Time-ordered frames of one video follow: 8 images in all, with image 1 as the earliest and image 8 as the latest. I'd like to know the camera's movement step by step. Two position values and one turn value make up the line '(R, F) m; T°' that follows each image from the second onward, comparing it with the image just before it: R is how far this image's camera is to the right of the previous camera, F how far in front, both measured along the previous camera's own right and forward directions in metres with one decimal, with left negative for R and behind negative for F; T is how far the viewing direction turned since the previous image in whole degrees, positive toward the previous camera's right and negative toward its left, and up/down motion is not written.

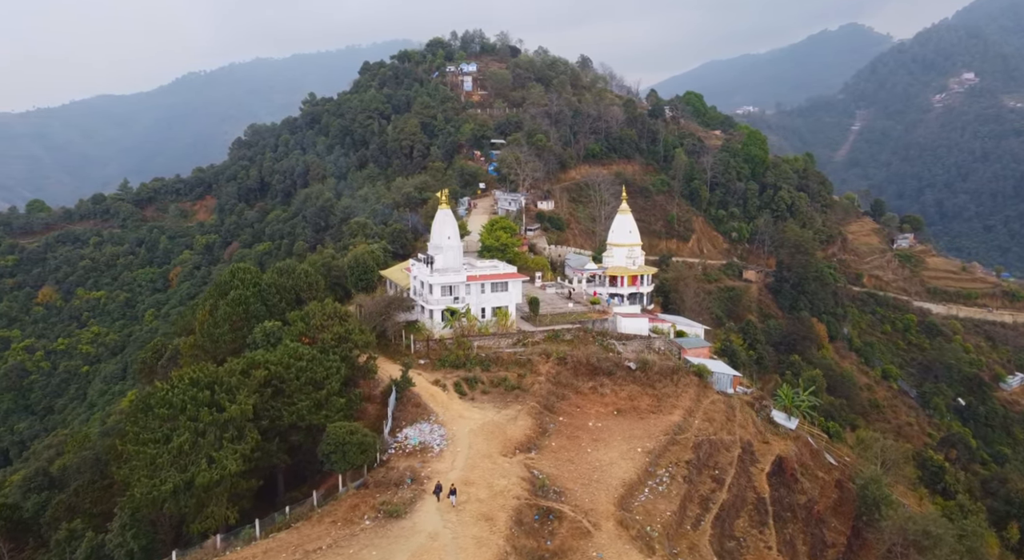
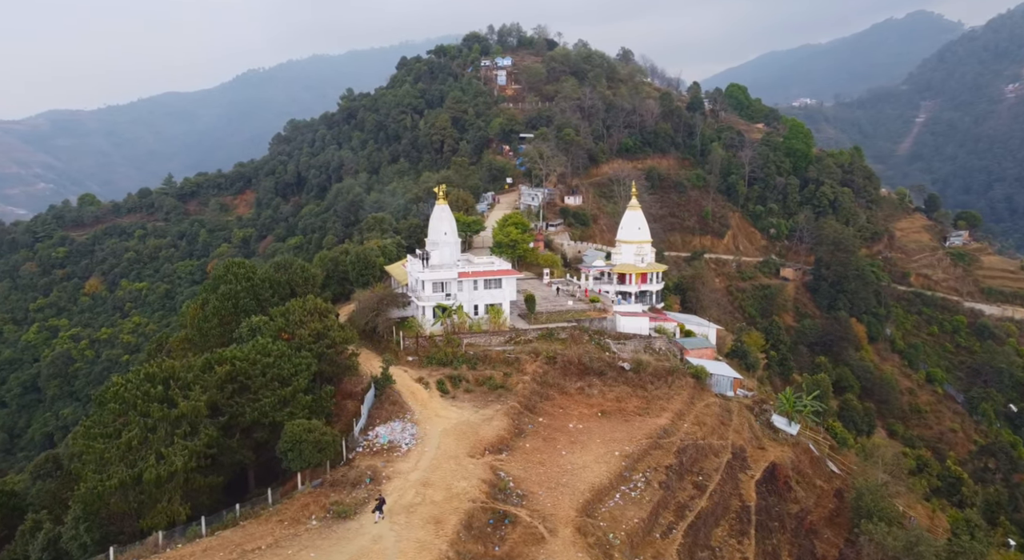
(+1.6, +0.5) m; -3°
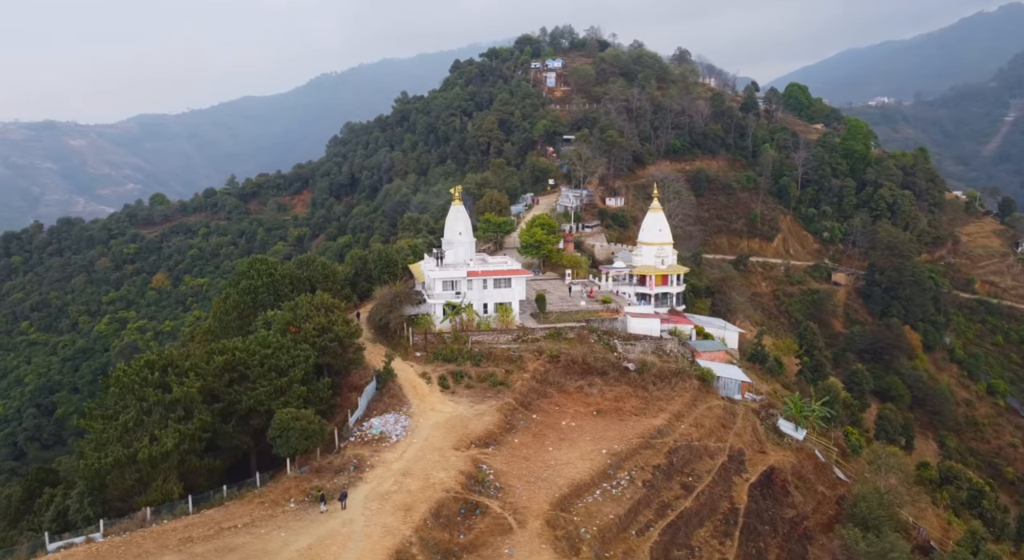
(+1.5, -0.3) m; -4°
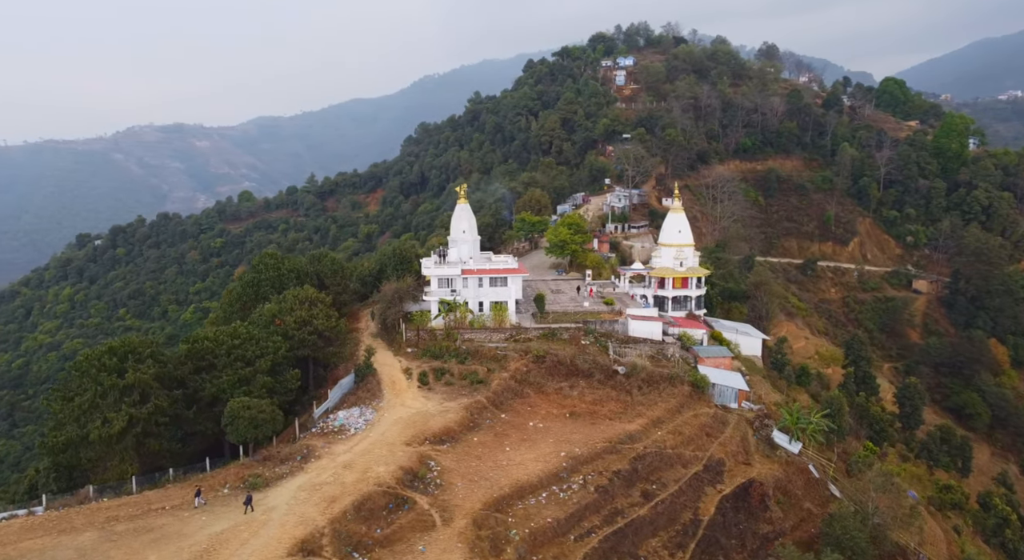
(+2.9, +0.3) m; -6°
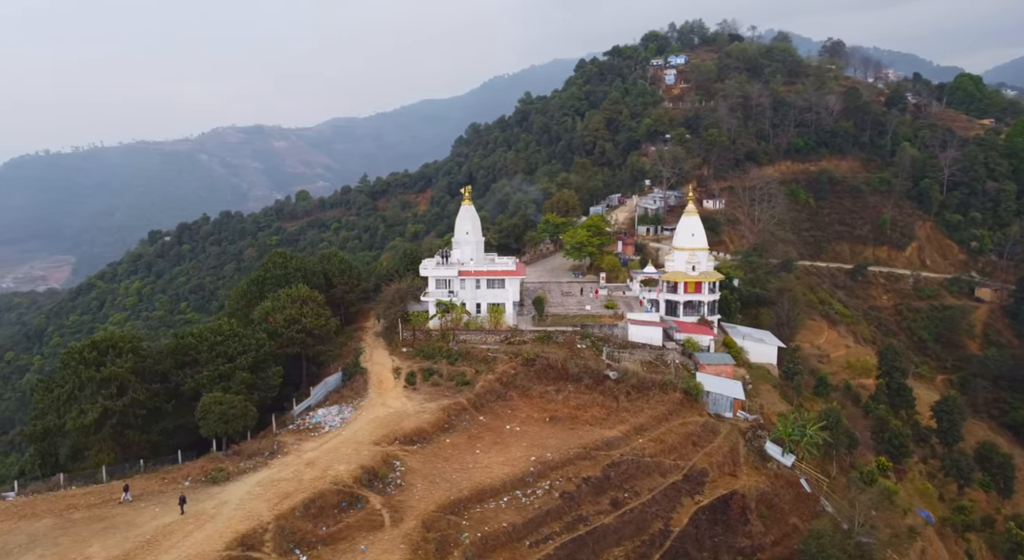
(+1.9, +0.1) m; -4°
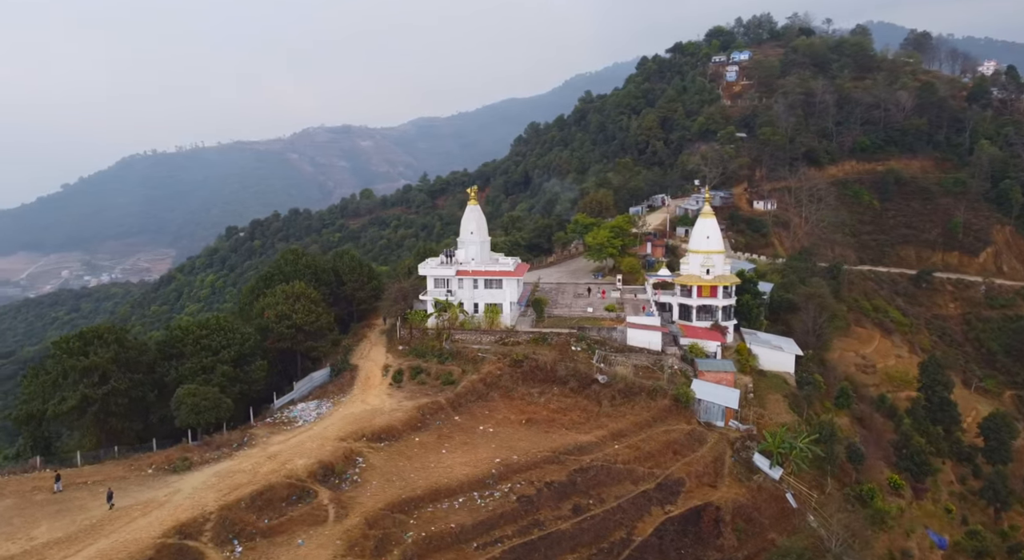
(+2.3, +0.2) m; -5°
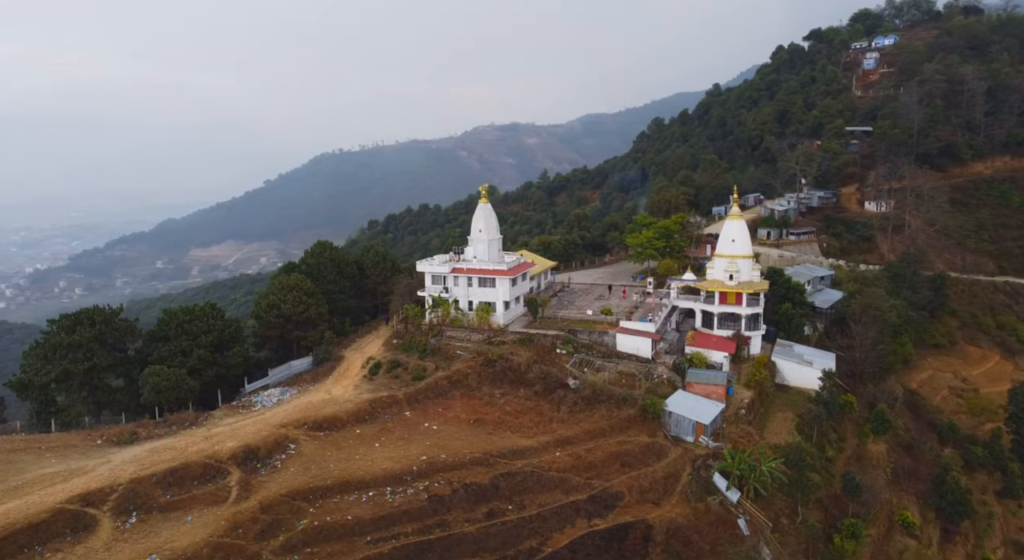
(+4.6, +0.5) m; -10°
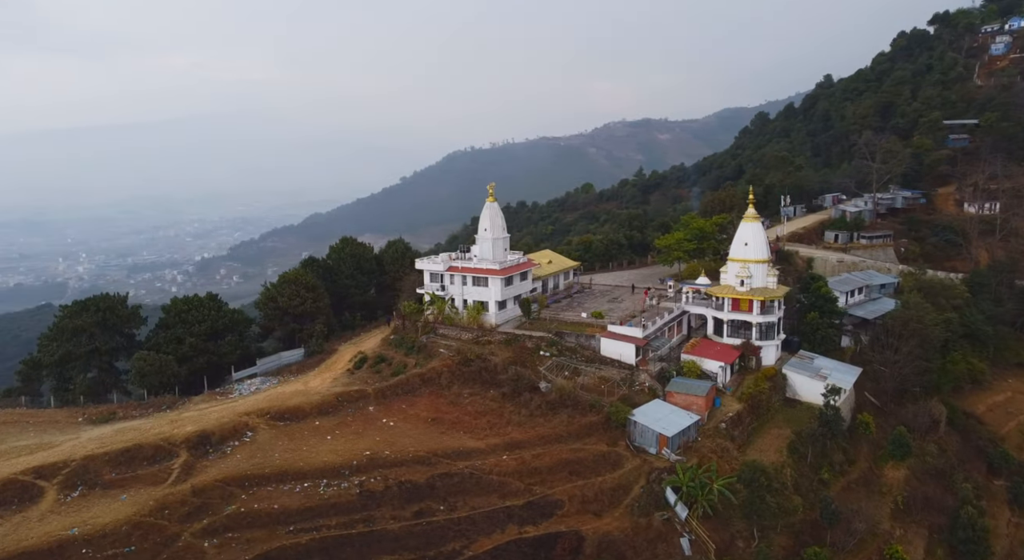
(+3.7, +0.2) m; -7°
